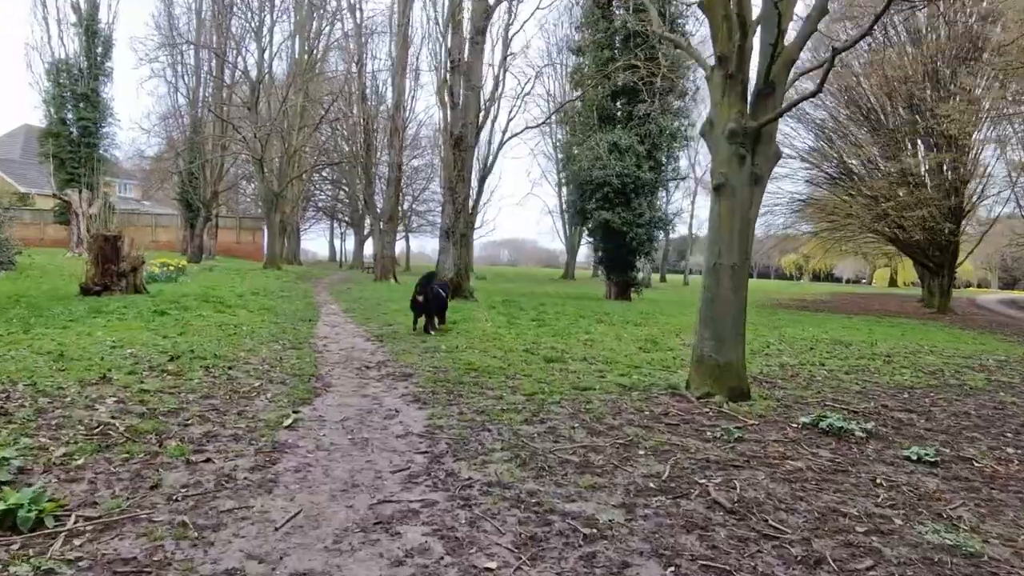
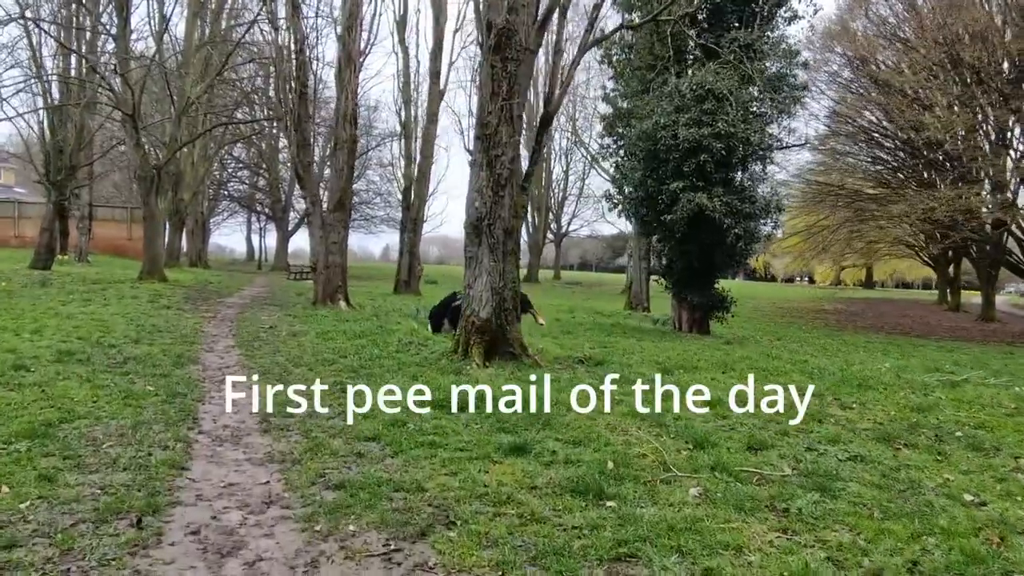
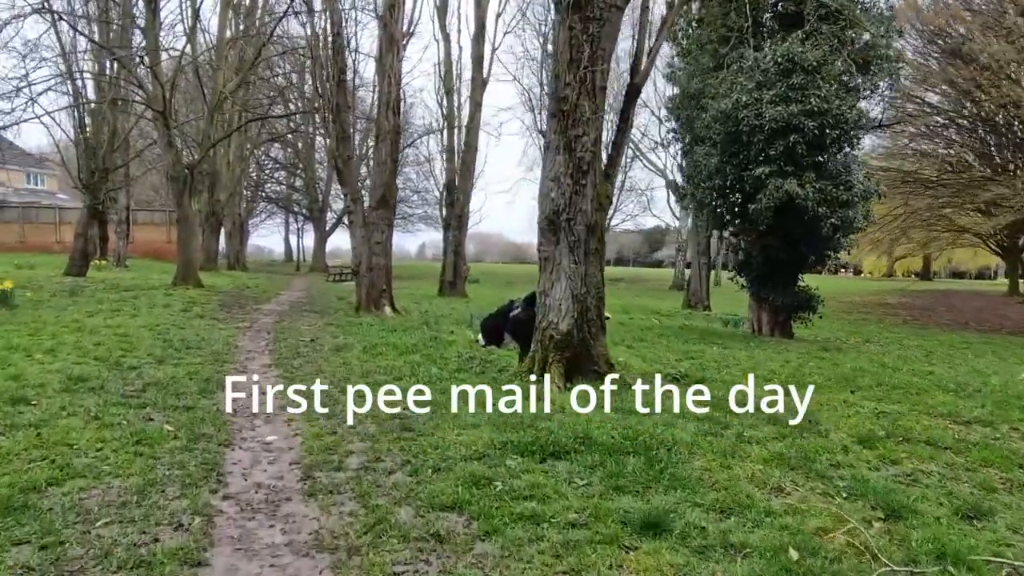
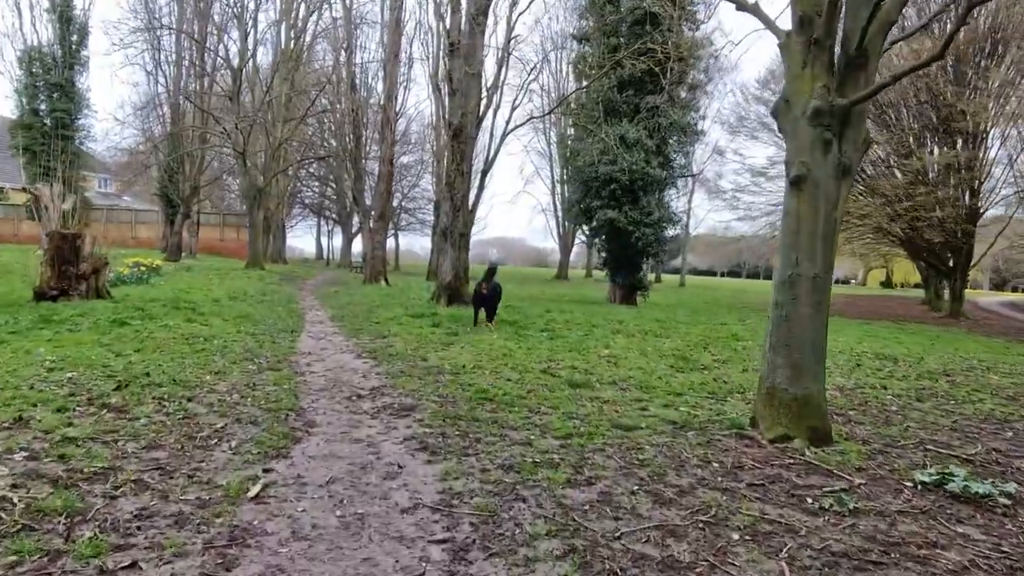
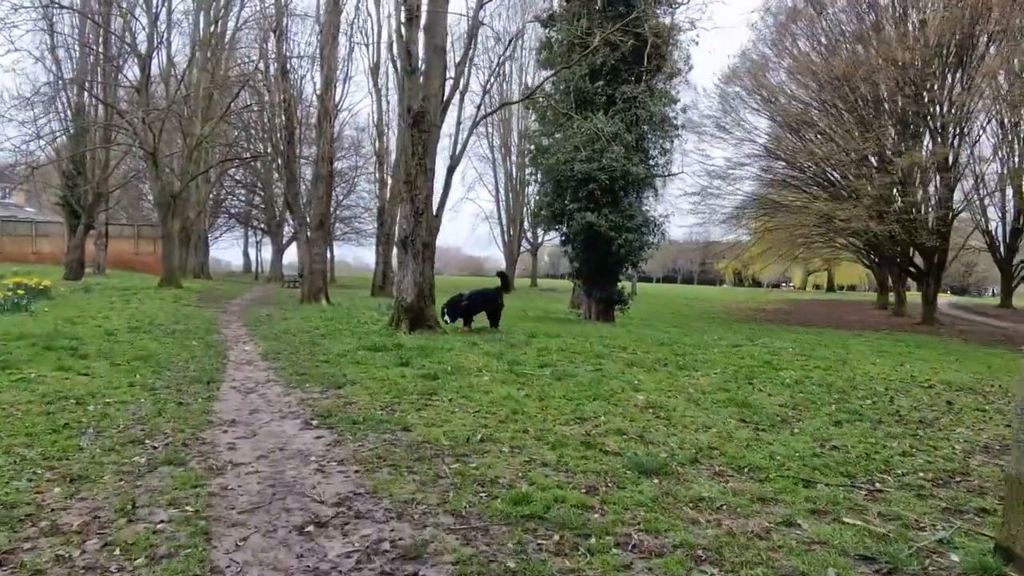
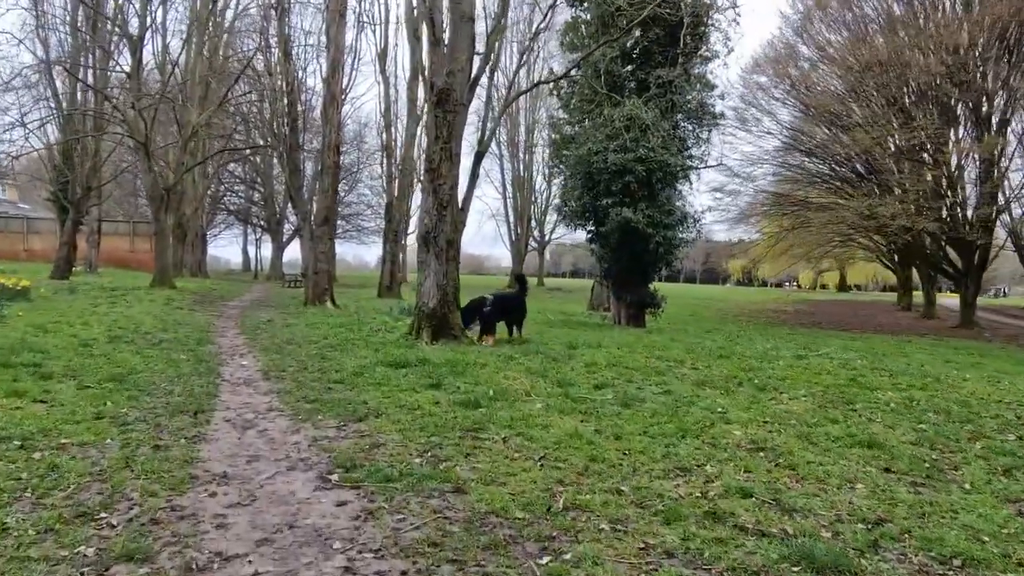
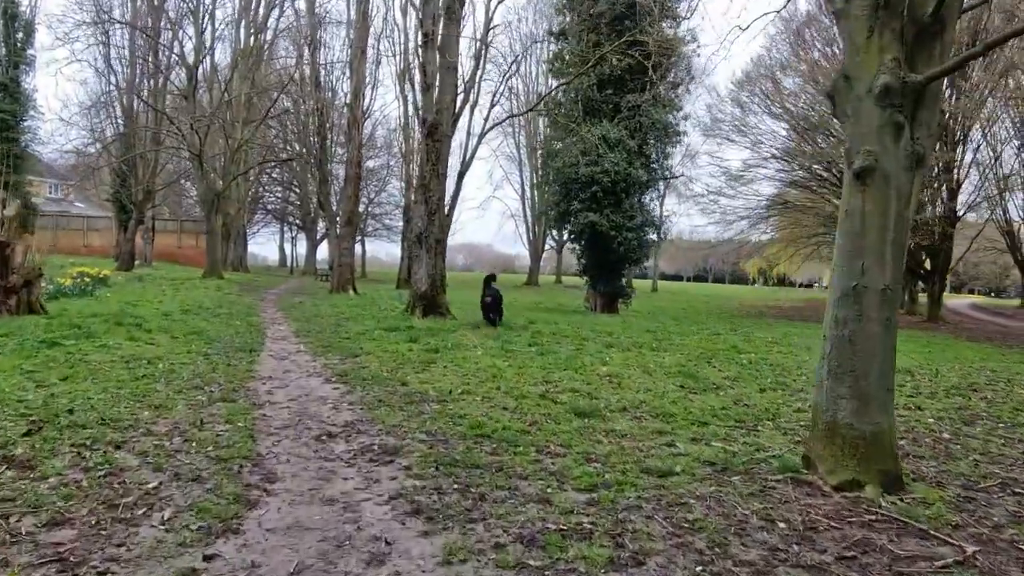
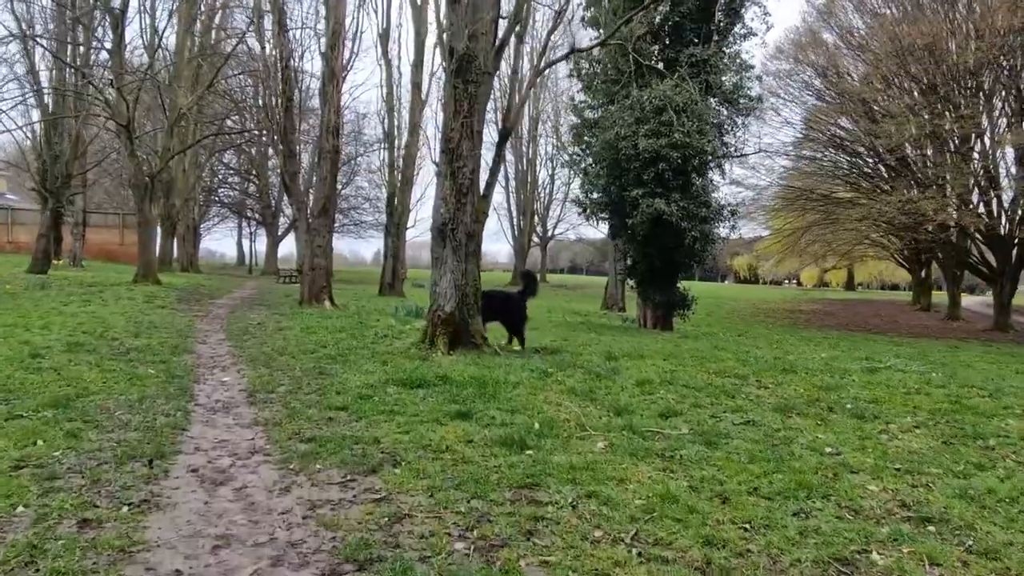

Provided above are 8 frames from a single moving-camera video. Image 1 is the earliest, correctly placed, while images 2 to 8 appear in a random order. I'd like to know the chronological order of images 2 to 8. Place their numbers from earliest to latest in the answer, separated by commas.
4, 7, 5, 6, 8, 2, 3
